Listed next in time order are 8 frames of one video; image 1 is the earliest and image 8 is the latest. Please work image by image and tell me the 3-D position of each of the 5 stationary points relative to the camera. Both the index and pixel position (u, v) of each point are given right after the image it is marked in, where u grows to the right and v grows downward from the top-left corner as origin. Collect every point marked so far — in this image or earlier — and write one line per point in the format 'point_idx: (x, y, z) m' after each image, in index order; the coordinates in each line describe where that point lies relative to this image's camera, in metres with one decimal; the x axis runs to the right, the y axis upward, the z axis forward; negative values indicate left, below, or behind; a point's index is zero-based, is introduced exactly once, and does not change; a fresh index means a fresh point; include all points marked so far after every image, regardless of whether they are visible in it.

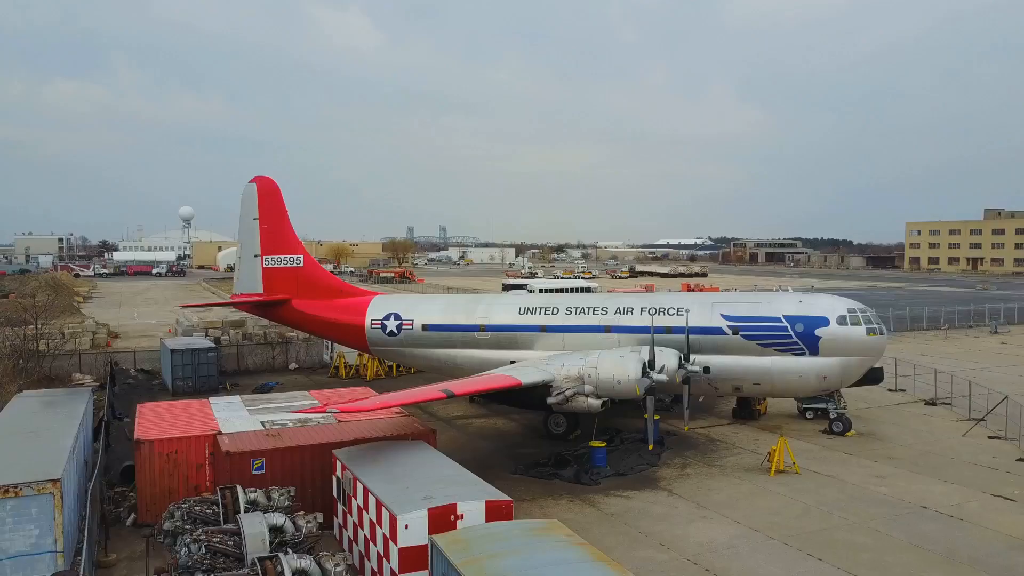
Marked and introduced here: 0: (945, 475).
0: (+10.7, -4.6, +15.6) m
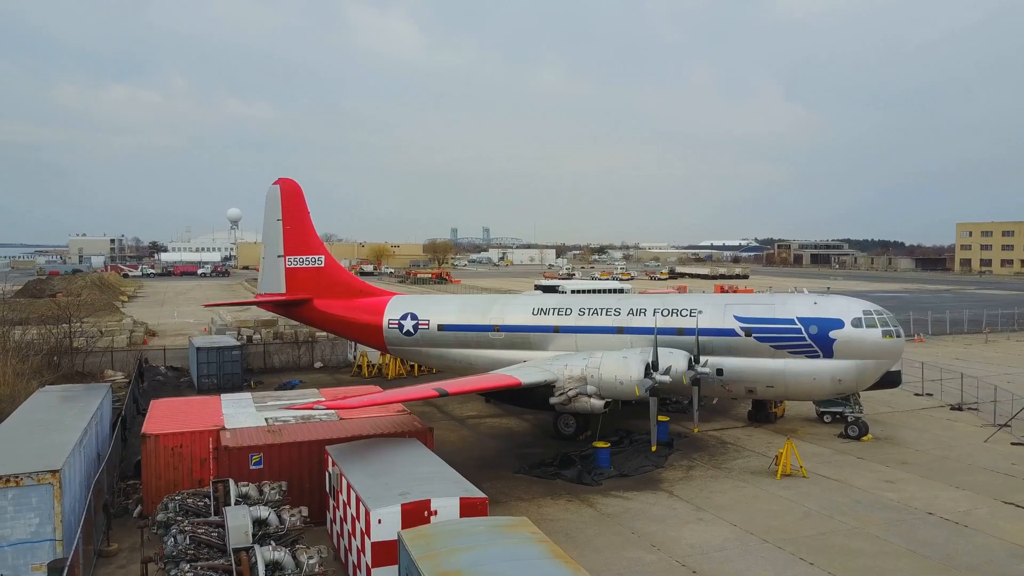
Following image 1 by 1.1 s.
0: (+10.8, -4.7, +15.1) m
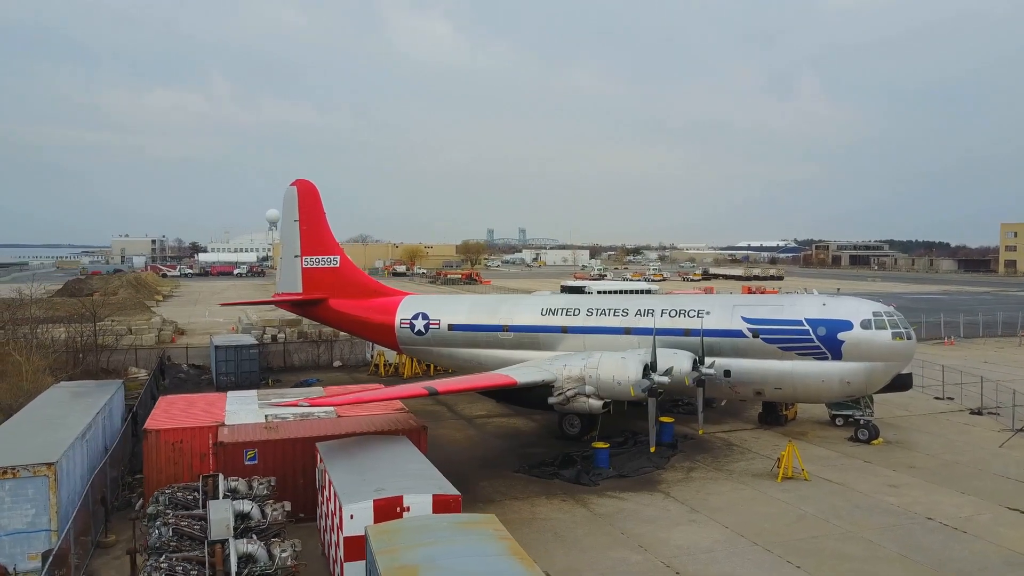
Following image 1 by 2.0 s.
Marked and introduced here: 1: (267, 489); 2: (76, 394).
0: (+10.7, -4.7, +14.8) m
1: (-3.8, -3.1, +9.6) m
2: (-11.6, -2.8, +16.8) m
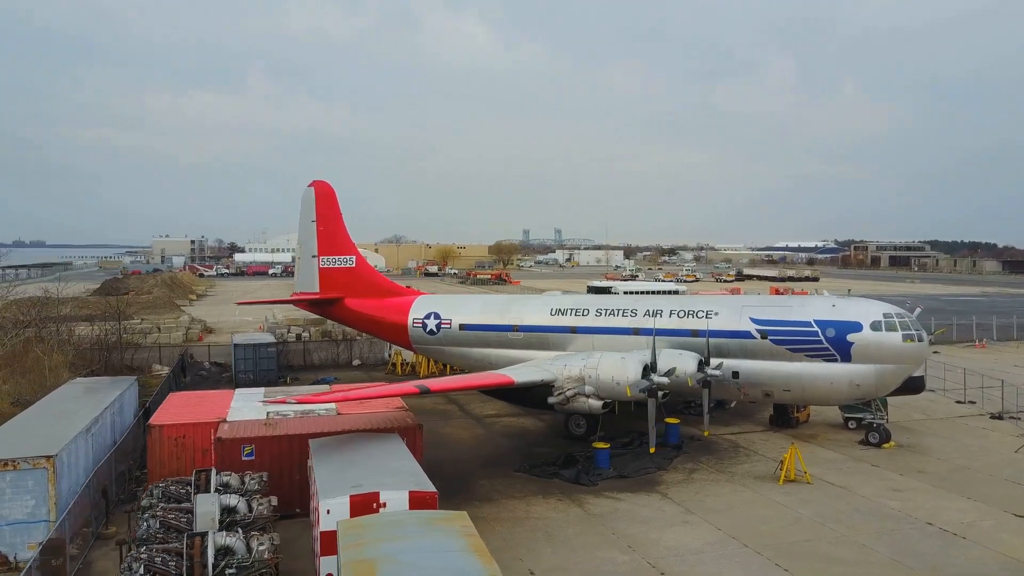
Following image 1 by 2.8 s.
0: (+10.7, -4.7, +14.5) m
1: (-4.0, -3.1, +9.8) m
2: (-11.6, -2.8, +17.2) m
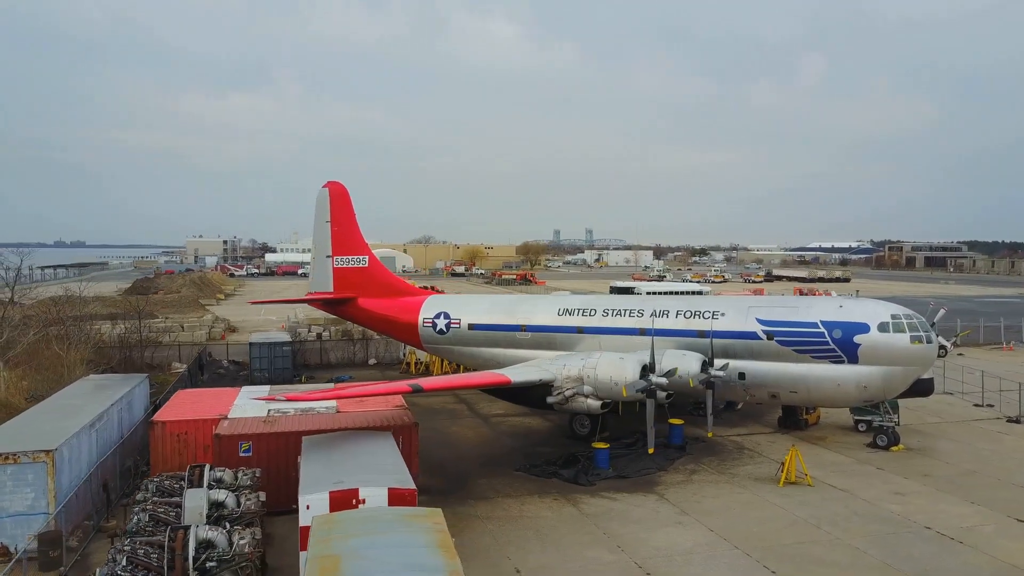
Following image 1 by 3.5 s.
0: (+10.6, -4.7, +14.3) m
1: (-4.2, -3.1, +10.0) m
2: (-11.6, -2.7, +17.7) m
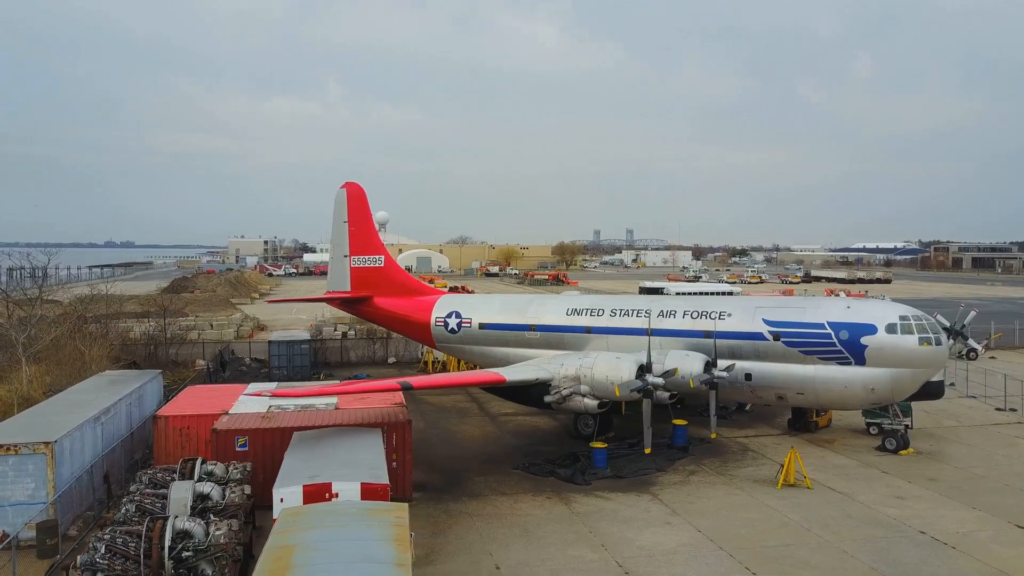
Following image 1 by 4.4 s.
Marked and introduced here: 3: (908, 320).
0: (+10.4, -4.8, +14.0) m
1: (-4.5, -3.0, +10.3) m
2: (-11.6, -2.7, +18.2) m
3: (+12.2, -1.0, +19.3) m
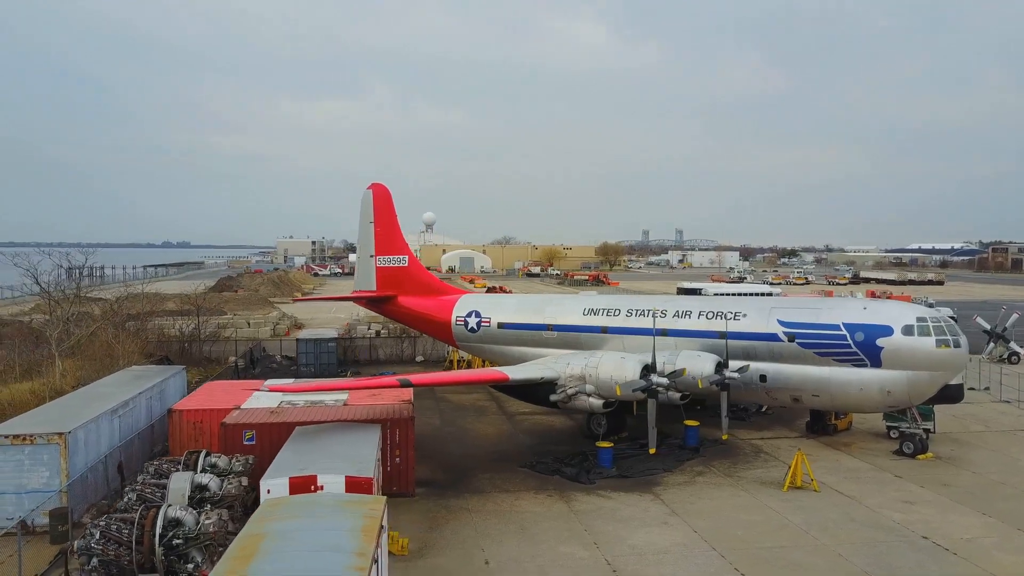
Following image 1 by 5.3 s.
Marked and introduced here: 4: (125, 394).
0: (+10.5, -4.8, +13.6) m
1: (-4.6, -3.0, +10.7) m
2: (-11.3, -2.7, +18.9) m
3: (+12.5, -1.0, +18.8) m
4: (-9.5, -2.6, +15.4) m
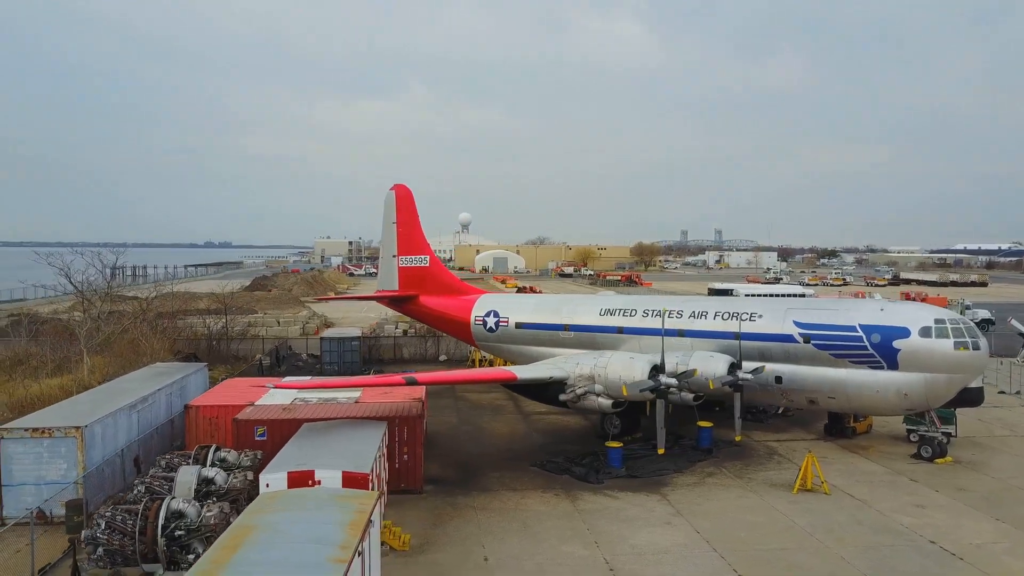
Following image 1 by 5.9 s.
0: (+10.6, -4.8, +13.3) m
1: (-4.6, -3.0, +11.0) m
2: (-10.9, -2.7, +19.5) m
3: (+12.8, -1.0, +18.4) m
4: (-9.3, -2.6, +15.9) m
